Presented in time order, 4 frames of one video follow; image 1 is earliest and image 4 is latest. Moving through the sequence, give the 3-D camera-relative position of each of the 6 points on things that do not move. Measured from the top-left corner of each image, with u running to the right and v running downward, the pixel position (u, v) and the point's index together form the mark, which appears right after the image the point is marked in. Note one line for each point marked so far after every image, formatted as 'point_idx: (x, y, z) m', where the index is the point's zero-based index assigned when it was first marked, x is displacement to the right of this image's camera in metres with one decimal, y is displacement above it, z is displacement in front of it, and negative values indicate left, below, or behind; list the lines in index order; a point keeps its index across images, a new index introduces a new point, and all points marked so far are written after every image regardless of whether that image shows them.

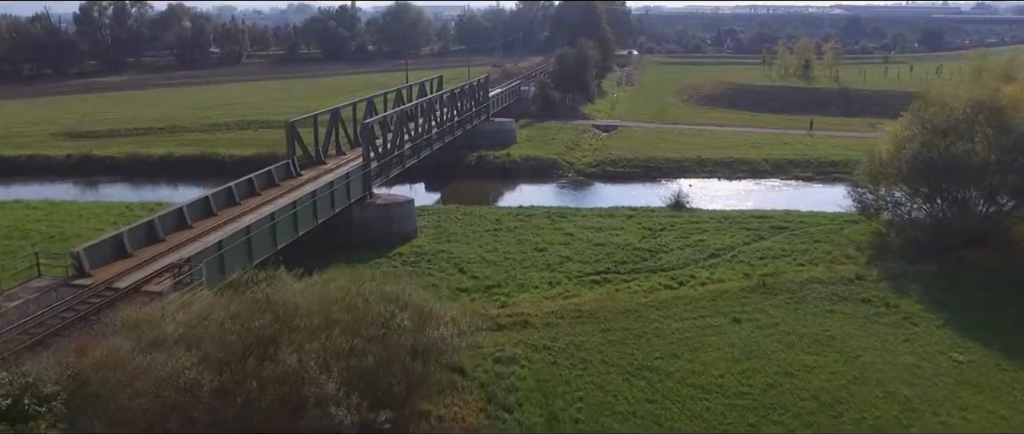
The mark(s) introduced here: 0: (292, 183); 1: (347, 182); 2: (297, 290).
0: (-4.9, +0.8, +18.7) m
1: (-3.5, +0.7, +17.8) m
2: (-2.4, -0.9, +9.5) m
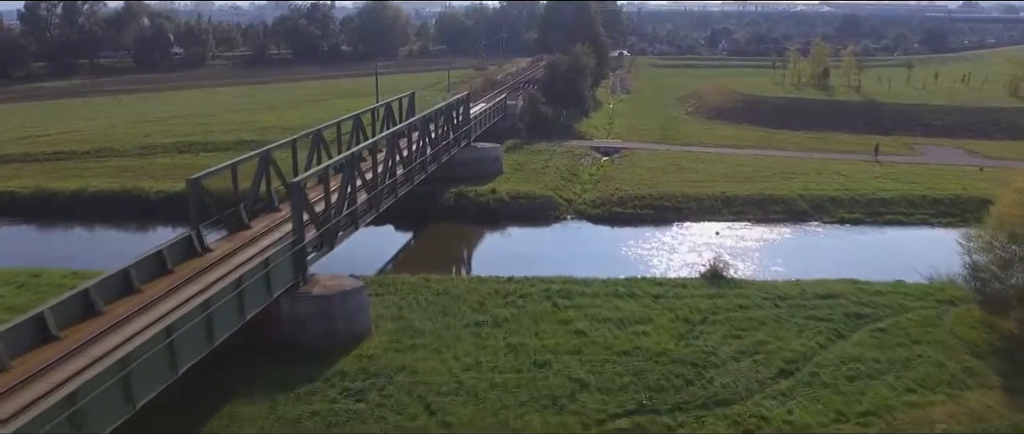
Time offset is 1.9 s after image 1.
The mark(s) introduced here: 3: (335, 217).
0: (-5.1, -0.8, +13.4) m
1: (-3.7, -0.8, +12.6) m
2: (-2.4, -2.5, +4.3) m
3: (-3.3, +0.1, +15.8) m
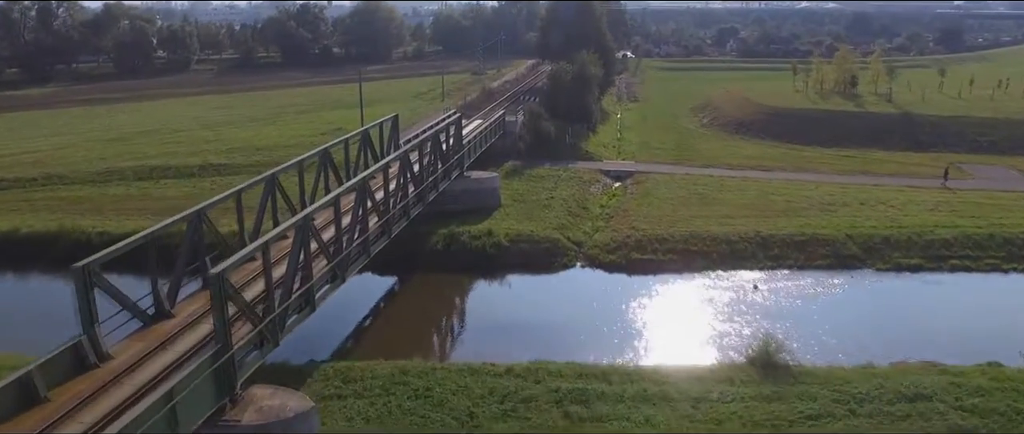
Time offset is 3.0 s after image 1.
0: (-5.1, -2.0, +9.9) m
1: (-3.7, -2.0, +9.0) m
2: (-2.4, -3.8, +0.7) m
3: (-3.3, -1.2, +12.3) m
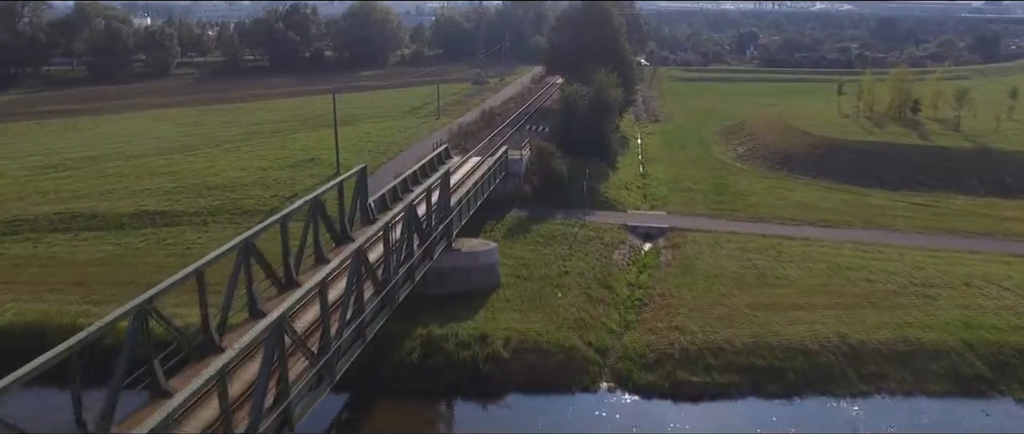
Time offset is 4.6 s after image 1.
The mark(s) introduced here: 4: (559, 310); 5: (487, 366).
0: (-5.2, -3.9, +4.3) m
1: (-3.7, -3.9, +3.5) m
2: (-2.5, -5.7, -4.8) m
3: (-3.4, -3.0, +6.7) m
4: (+1.0, -1.9, +17.3) m
5: (-0.5, -2.7, +15.5) m
